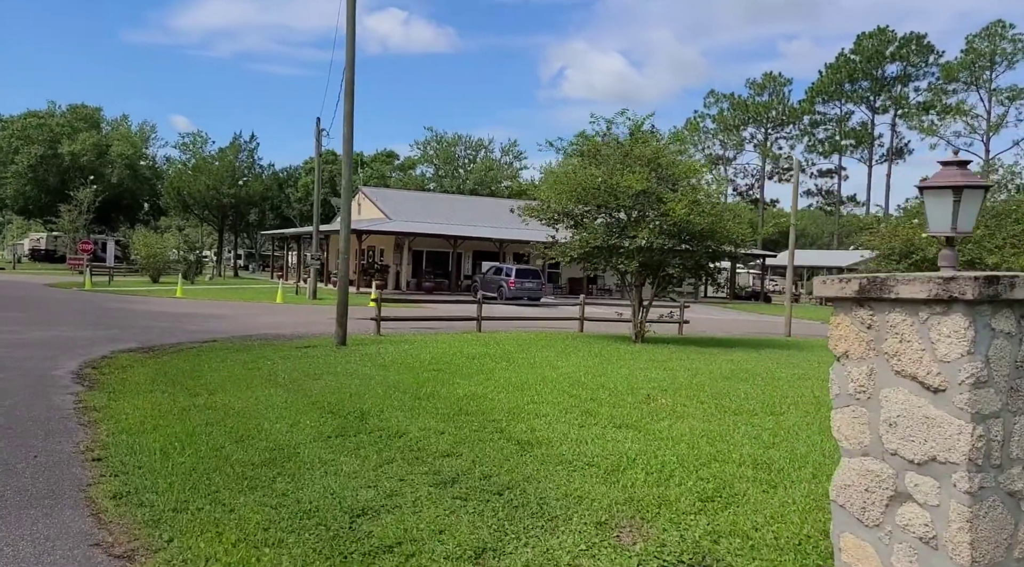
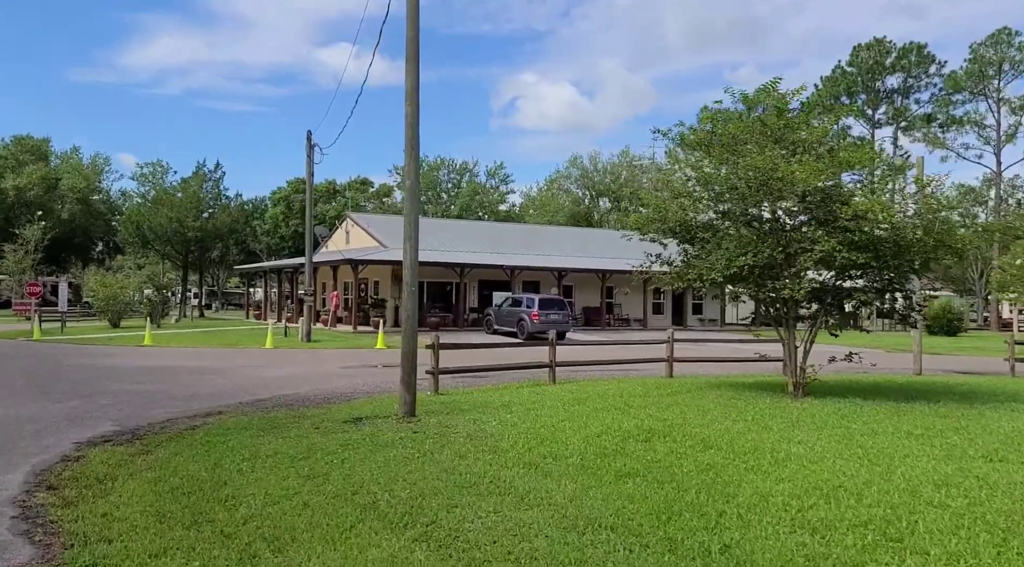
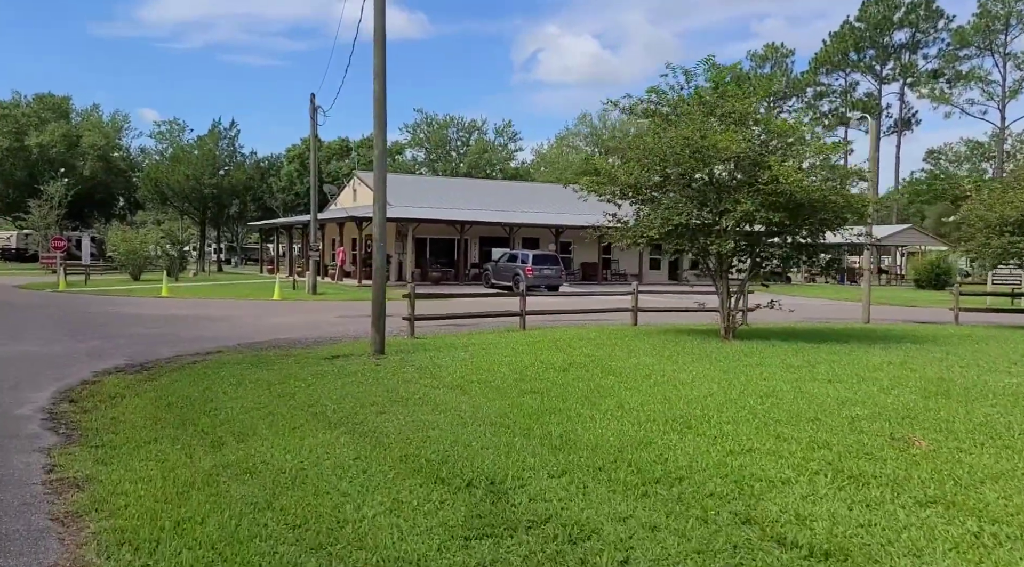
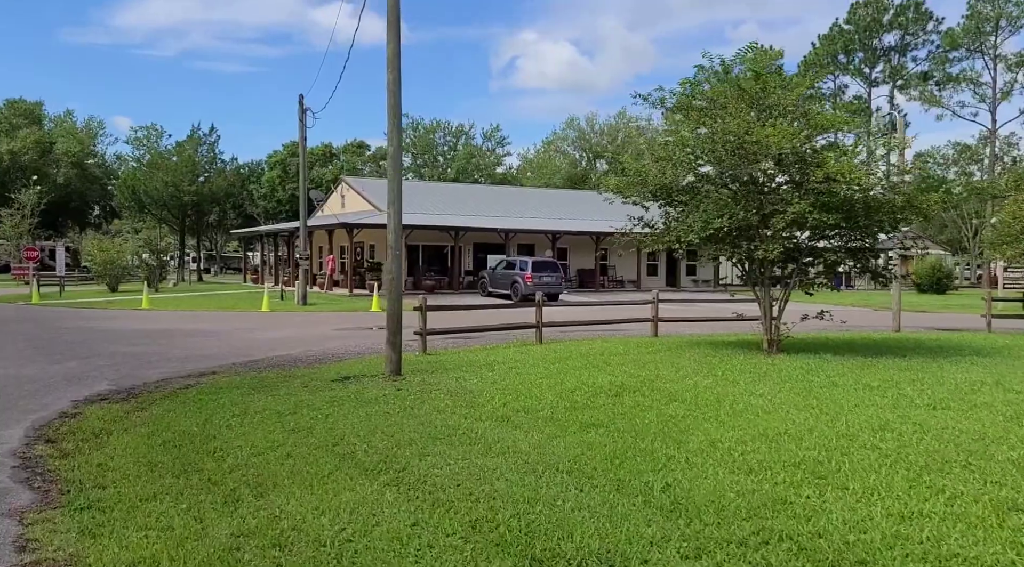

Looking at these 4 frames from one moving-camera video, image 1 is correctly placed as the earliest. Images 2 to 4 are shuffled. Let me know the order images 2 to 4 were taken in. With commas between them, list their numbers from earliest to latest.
3, 4, 2
